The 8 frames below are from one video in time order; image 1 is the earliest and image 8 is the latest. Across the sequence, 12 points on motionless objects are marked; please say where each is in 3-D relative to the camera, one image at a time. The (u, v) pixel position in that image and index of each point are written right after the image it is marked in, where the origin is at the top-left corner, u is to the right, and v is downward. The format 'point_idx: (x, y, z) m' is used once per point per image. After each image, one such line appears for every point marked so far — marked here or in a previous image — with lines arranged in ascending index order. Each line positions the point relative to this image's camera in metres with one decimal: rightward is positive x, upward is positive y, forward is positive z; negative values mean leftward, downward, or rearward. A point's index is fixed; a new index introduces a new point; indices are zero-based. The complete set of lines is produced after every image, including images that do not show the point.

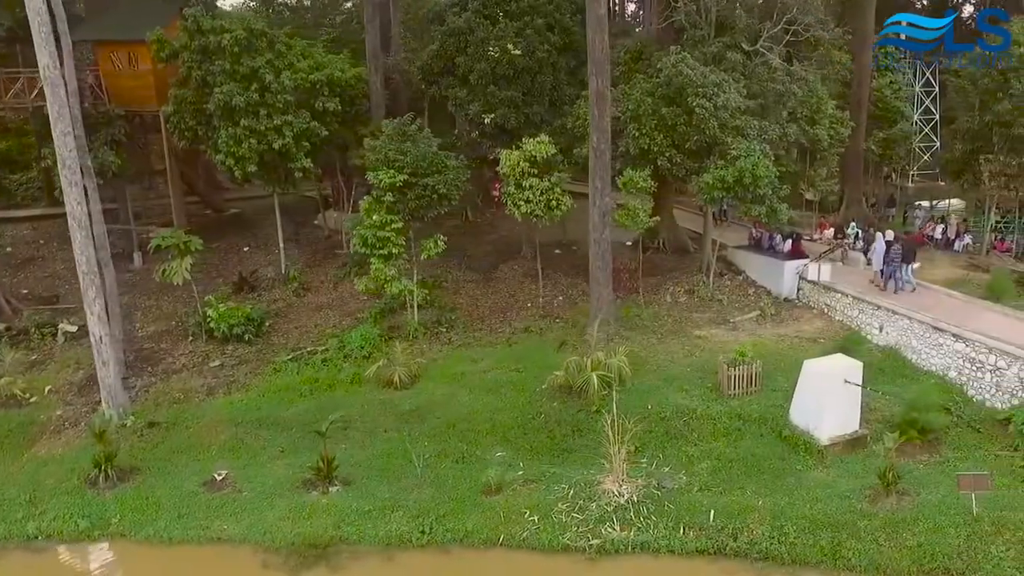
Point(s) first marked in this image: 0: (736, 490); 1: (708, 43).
0: (+5.8, -5.2, +11.8) m
1: (+7.2, +9.0, +16.9) m
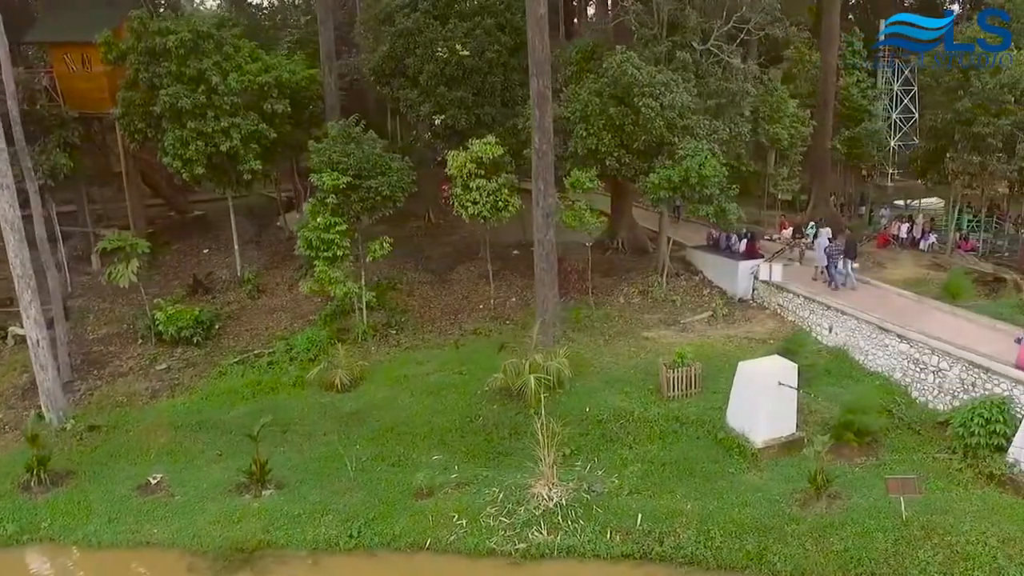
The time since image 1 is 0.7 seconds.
0: (+3.9, -5.3, +11.7) m
1: (+5.4, +9.0, +16.8) m
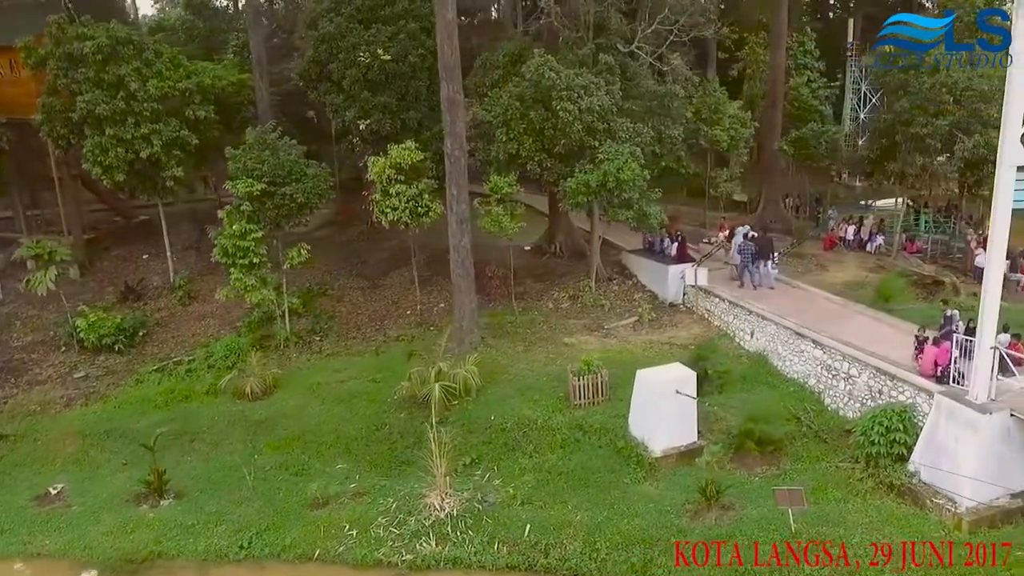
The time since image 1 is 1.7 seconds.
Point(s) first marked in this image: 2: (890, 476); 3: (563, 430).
0: (+1.2, -5.5, +11.6) m
1: (+2.6, +8.8, +16.6) m
2: (+9.5, -4.7, +11.4) m
3: (+1.4, -4.0, +12.9) m
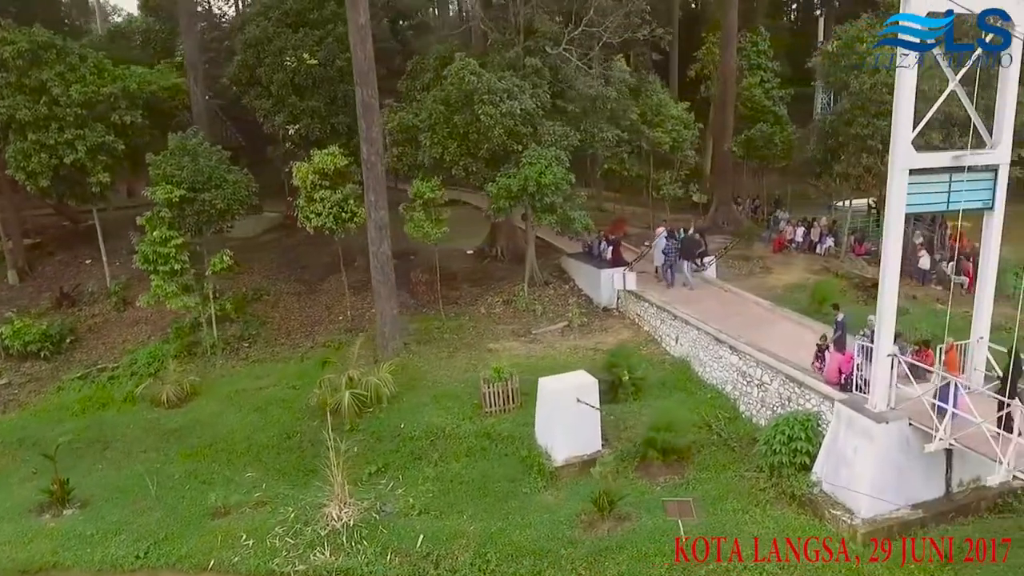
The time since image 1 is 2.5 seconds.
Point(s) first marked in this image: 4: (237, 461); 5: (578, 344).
0: (-1.4, -5.7, +11.4) m
1: (0.0, +8.6, +16.5) m
2: (+6.9, -4.9, +11.2) m
3: (-1.1, -4.2, +12.8) m
4: (-8.0, -5.0, +13.3) m
5: (+2.2, -1.9, +15.6) m
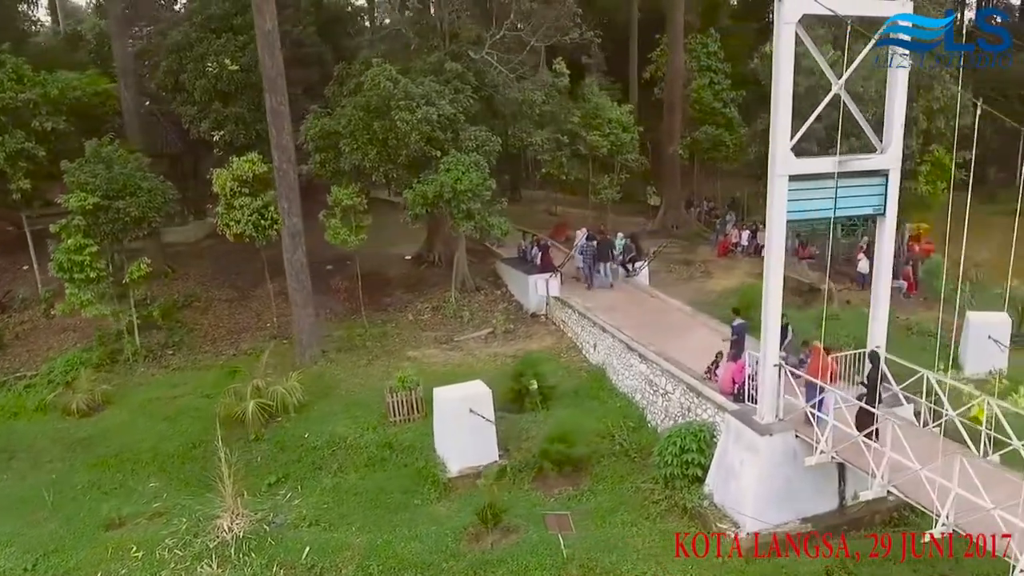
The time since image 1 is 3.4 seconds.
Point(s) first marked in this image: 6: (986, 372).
0: (-4.2, -5.9, +11.3) m
1: (-2.8, +8.4, +16.3) m
2: (+4.1, -5.1, +11.1) m
3: (-3.9, -4.5, +12.7) m
4: (-10.7, -5.2, +13.2) m
5: (-0.5, -2.2, +15.5) m
6: (+15.0, -2.6, +14.5) m
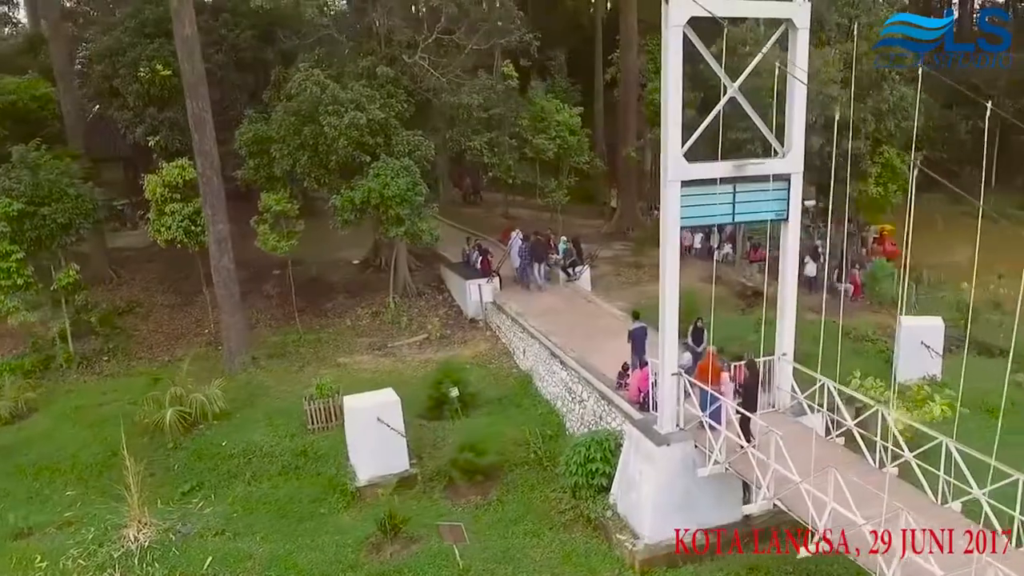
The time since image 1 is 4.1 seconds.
0: (-6.5, -6.1, +11.2) m
1: (-5.1, +8.2, +16.2) m
2: (+1.8, -5.3, +10.9) m
3: (-6.2, -4.7, +12.6) m
4: (-13.0, -5.5, +13.2) m
5: (-2.8, -2.4, +15.4) m
6: (+12.7, -2.8, +14.3) m
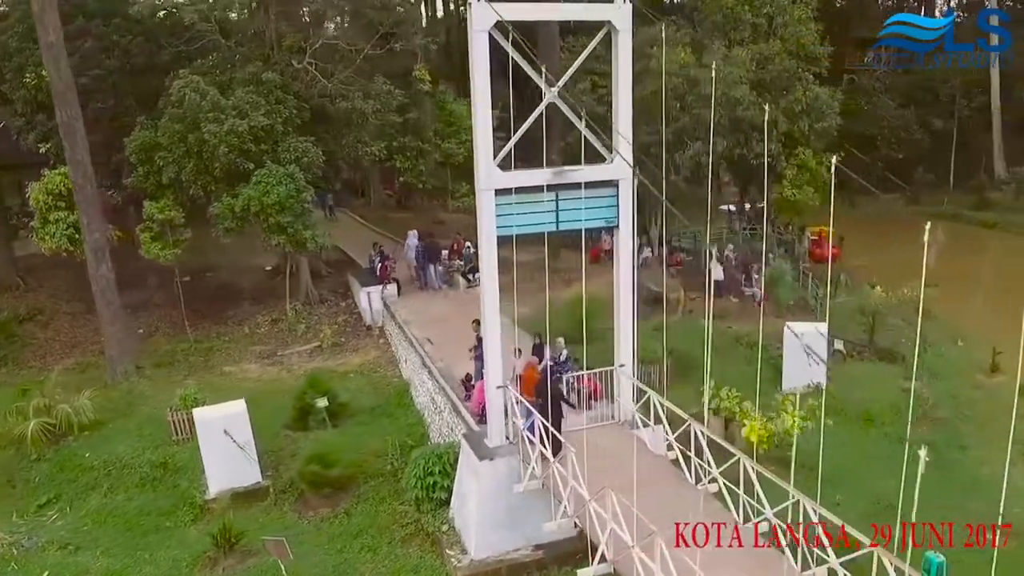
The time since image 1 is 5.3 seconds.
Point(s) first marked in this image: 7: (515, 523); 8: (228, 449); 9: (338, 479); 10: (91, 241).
0: (-10.3, -6.4, +11.1) m
1: (-8.9, +7.9, +16.1) m
2: (-2.0, -5.5, +10.8) m
3: (-10.0, -4.9, +12.5) m
4: (-16.8, -5.8, +13.1) m
5: (-6.6, -2.6, +15.2) m
6: (+8.9, -3.0, +14.0) m
7: (+0.1, -5.1, +10.0) m
8: (-7.1, -4.0, +11.6) m
9: (-4.4, -5.0, +11.8) m
10: (-13.2, +1.5, +14.4) m
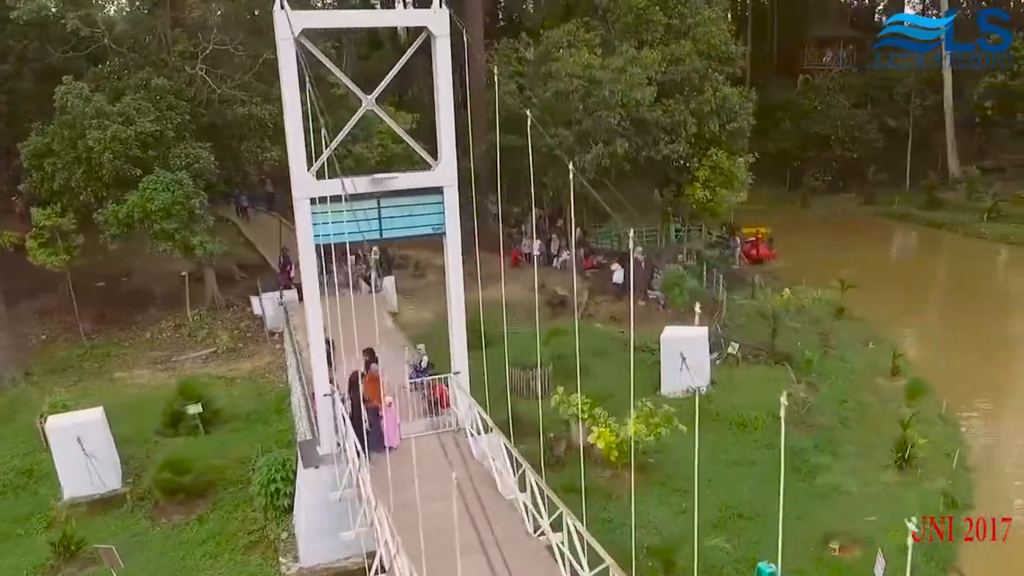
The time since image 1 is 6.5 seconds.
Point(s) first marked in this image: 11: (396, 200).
0: (-14.0, -6.6, +11.2) m
1: (-12.7, +7.7, +16.1) m
2: (-5.7, -5.7, +10.8) m
3: (-13.7, -5.2, +12.5) m
4: (-20.5, -6.0, +13.2) m
5: (-10.3, -2.8, +15.3) m
6: (+5.2, -3.1, +14.0) m
7: (-3.6, -5.3, +10.0) m
8: (-10.8, -4.2, +11.6) m
9: (-8.1, -5.2, +11.8) m
10: (-17.0, +1.3, +14.4) m
11: (-2.4, +1.9, +9.7) m
